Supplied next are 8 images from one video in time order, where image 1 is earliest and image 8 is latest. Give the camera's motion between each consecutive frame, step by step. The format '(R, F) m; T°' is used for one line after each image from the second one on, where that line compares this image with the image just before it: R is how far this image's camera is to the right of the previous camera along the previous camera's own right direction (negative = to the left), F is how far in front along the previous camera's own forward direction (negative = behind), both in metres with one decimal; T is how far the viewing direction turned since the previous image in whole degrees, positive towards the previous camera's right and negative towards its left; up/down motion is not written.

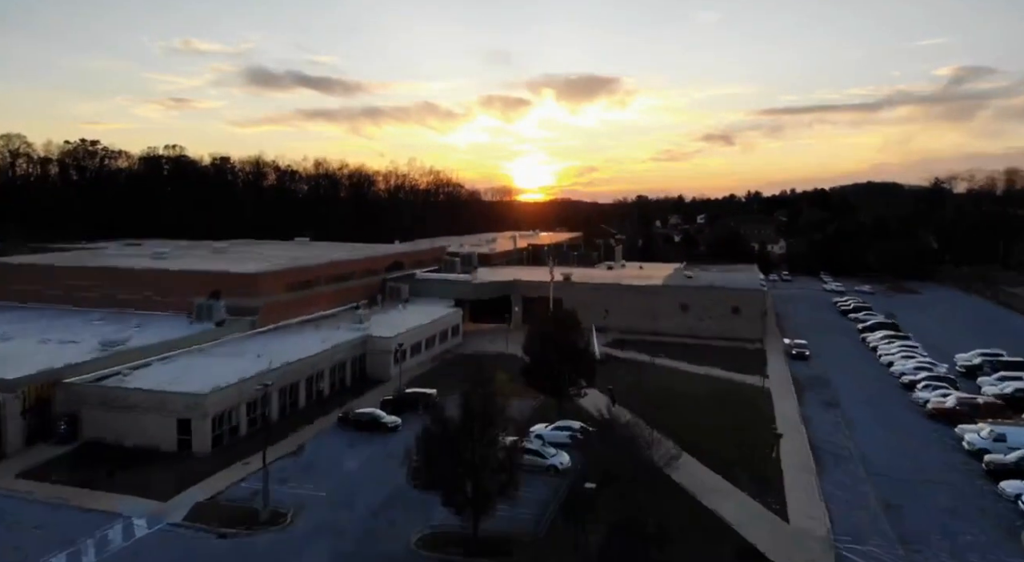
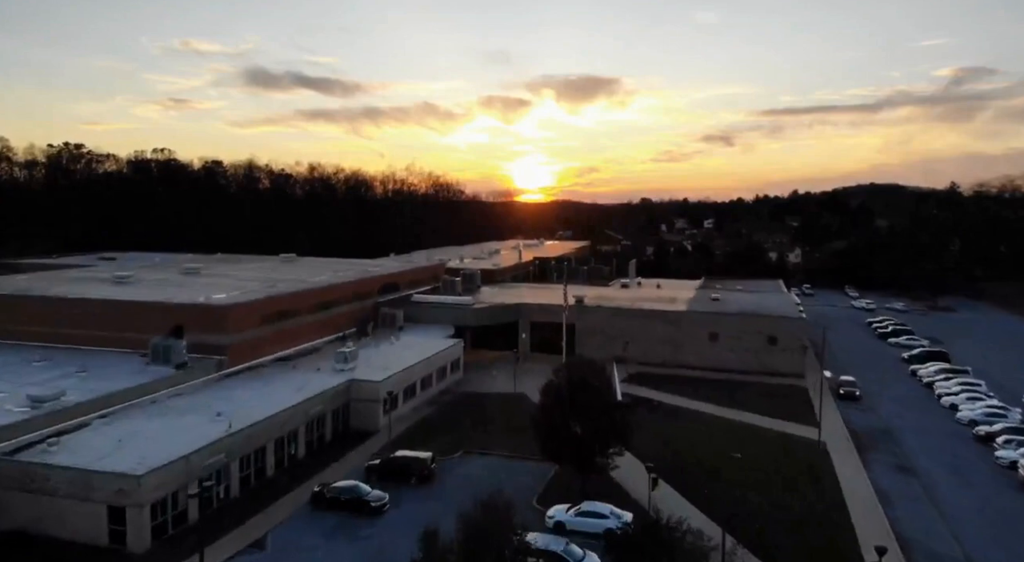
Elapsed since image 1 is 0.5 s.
(-0.2, +2.2) m; 0°
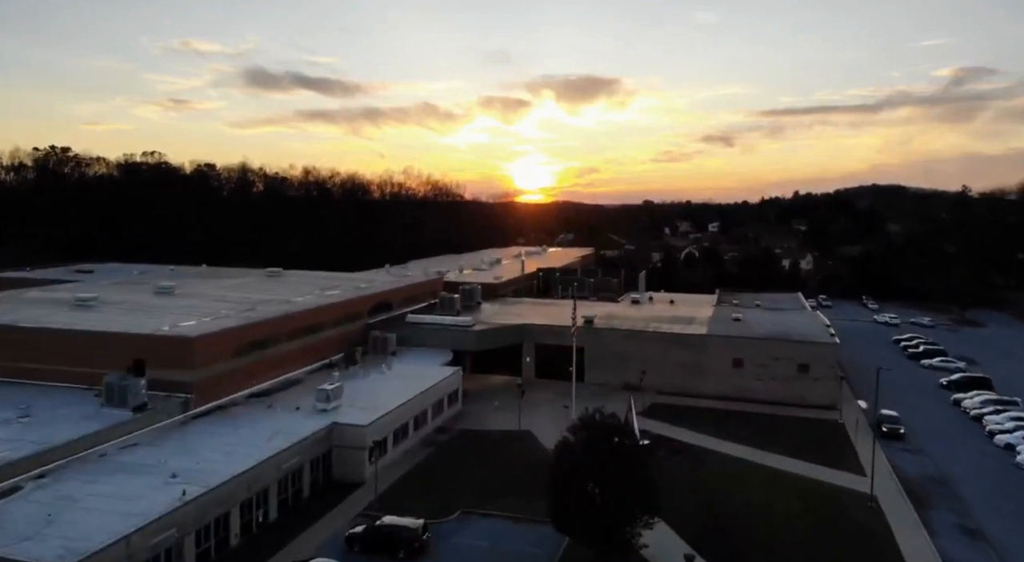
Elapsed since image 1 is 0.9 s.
(-0.1, +1.6) m; 0°
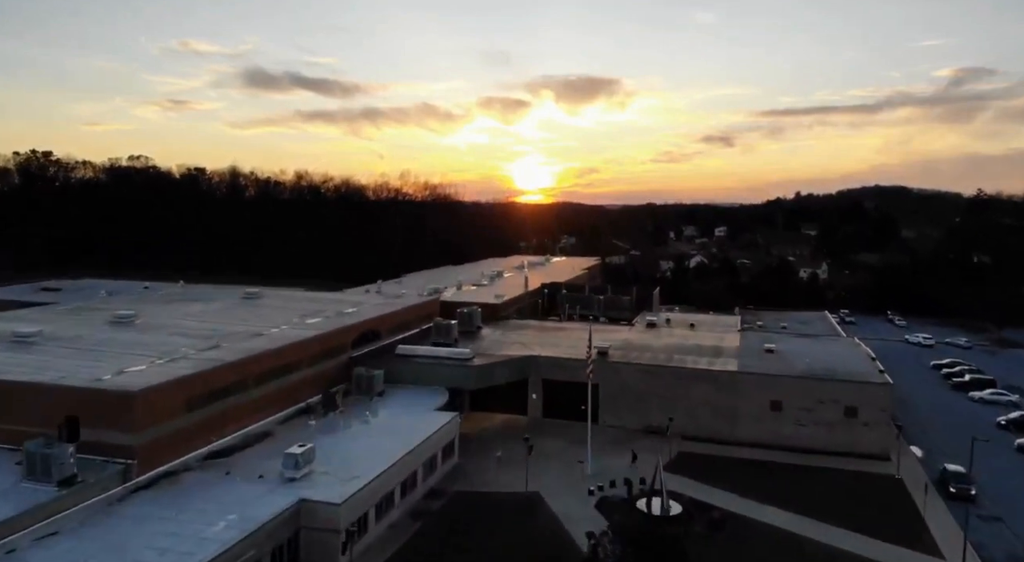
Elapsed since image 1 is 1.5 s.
(-0.1, +2.0) m; 0°
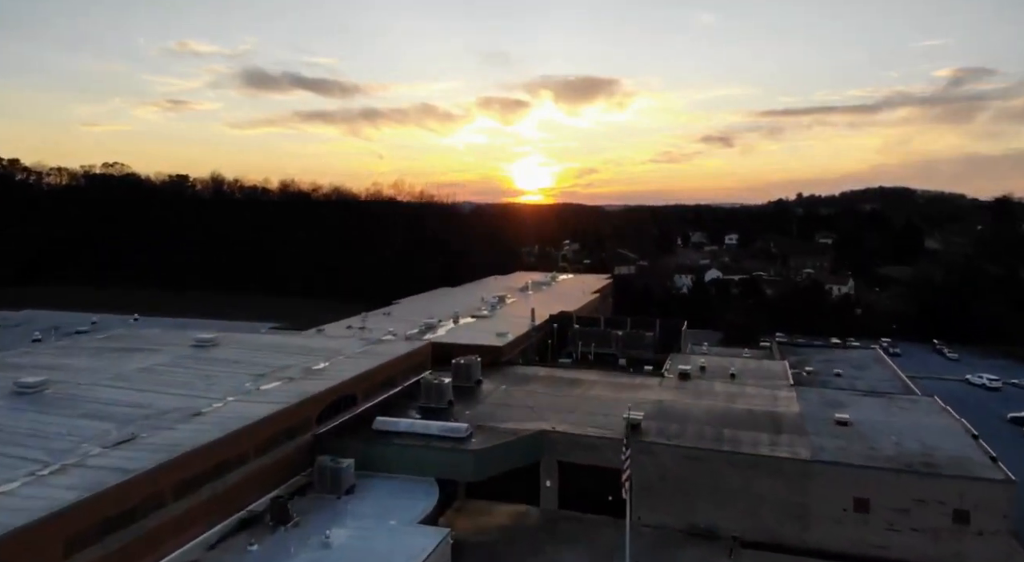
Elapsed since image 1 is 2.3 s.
(-0.2, +3.2) m; 0°
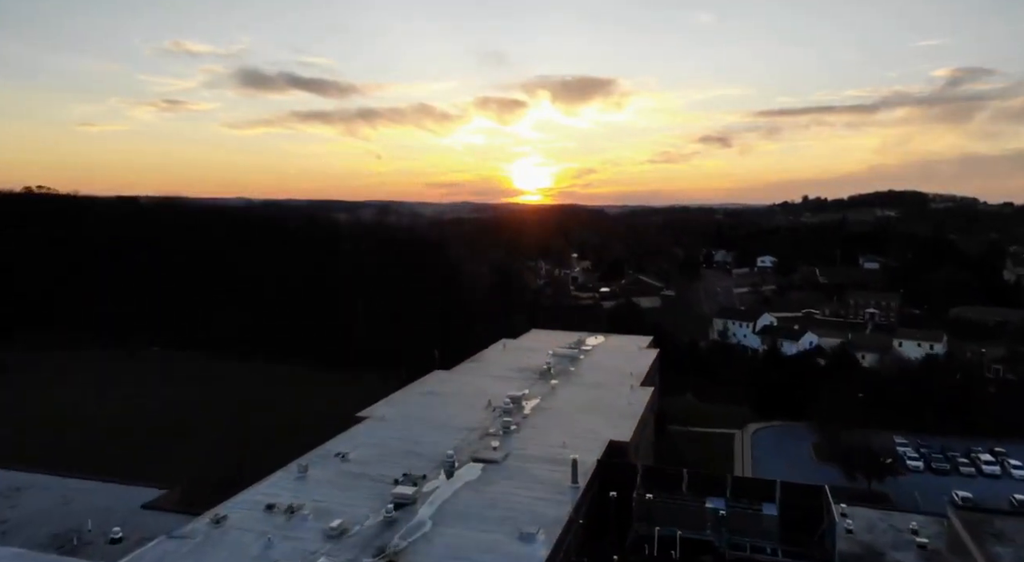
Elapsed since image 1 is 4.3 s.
(-0.6, +8.1) m; 0°
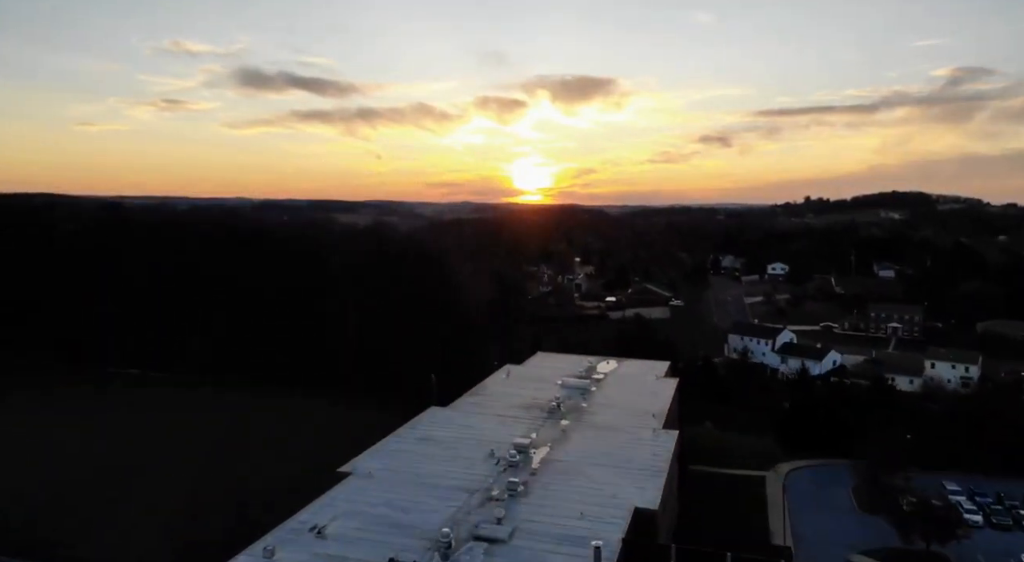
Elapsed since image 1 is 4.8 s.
(-0.1, +2.4) m; 0°
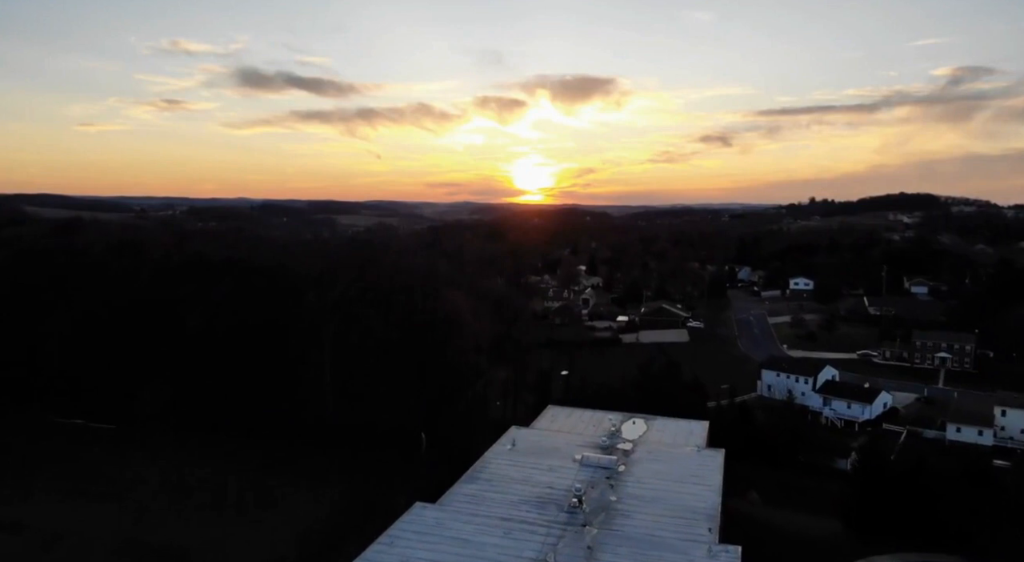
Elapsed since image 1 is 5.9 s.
(-0.2, +4.4) m; 0°
